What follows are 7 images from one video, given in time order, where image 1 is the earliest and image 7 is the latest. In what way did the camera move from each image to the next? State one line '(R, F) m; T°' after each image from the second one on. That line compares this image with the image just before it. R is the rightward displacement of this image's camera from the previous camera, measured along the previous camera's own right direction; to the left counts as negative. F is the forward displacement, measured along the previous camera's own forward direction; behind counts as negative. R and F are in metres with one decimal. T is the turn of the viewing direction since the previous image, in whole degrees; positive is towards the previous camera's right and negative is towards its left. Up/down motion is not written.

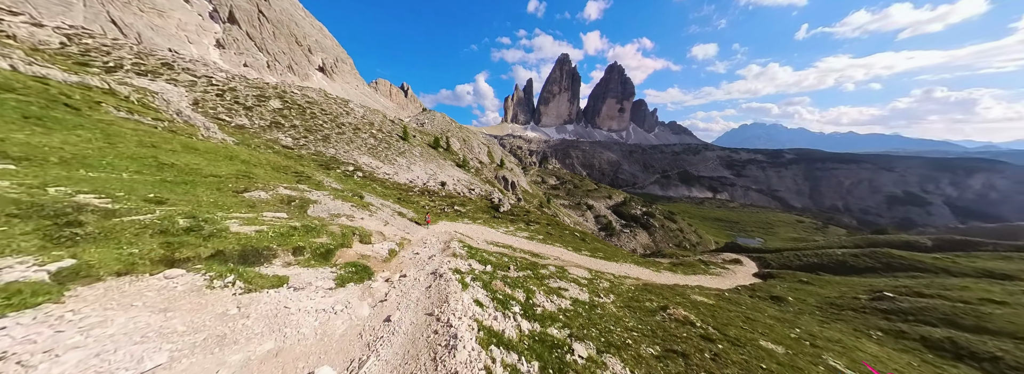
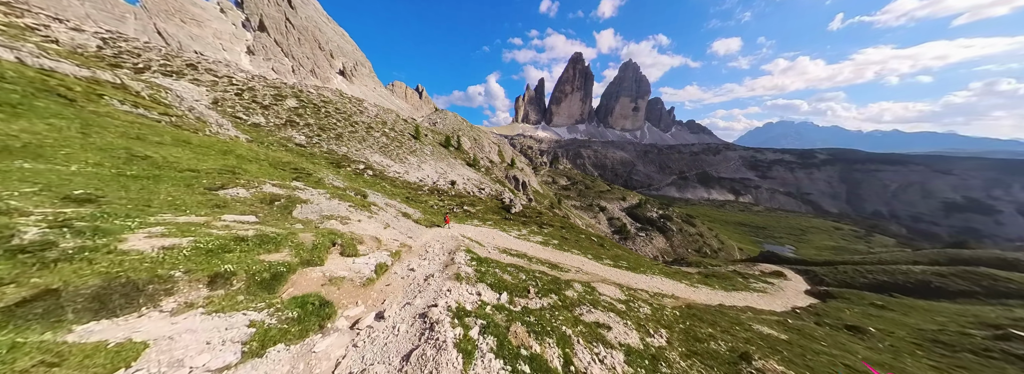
(-0.7, +4.1) m; -3°
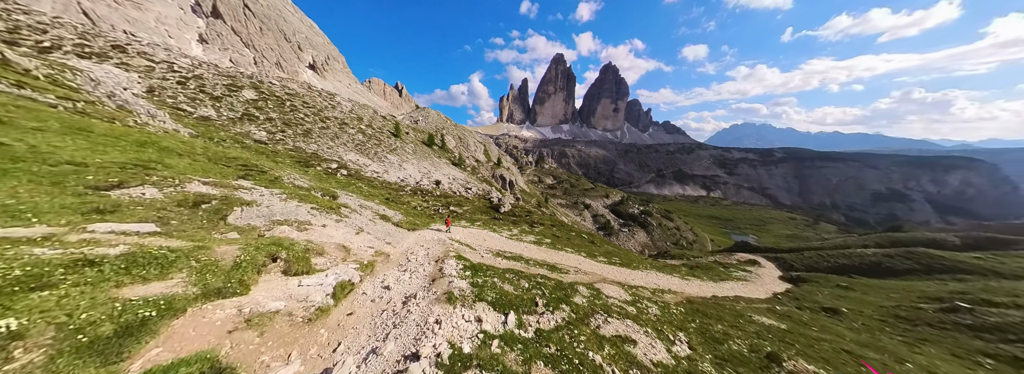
(-1.0, +3.0) m; +4°
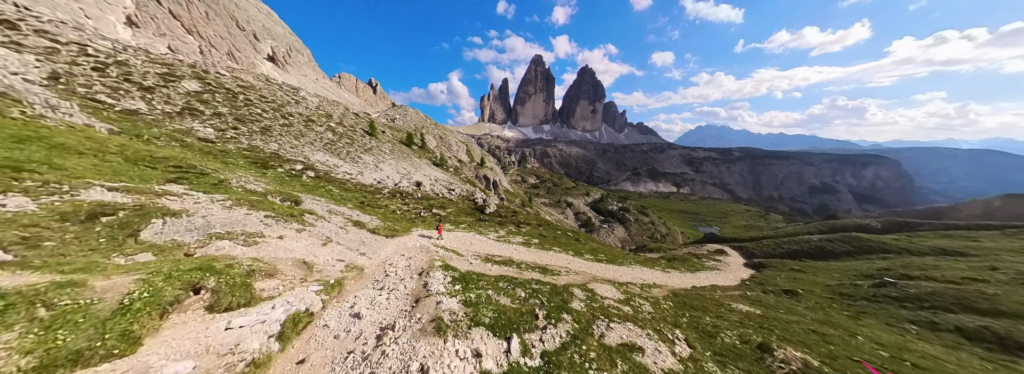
(-0.7, +1.8) m; +5°
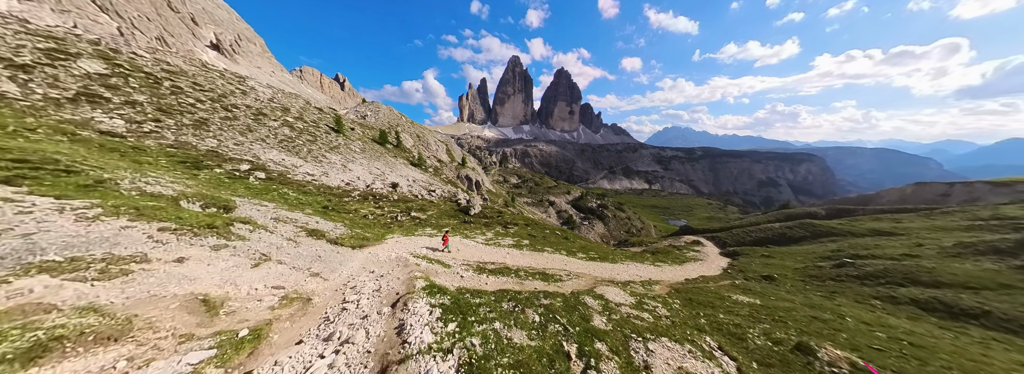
(-1.4, +3.9) m; +5°
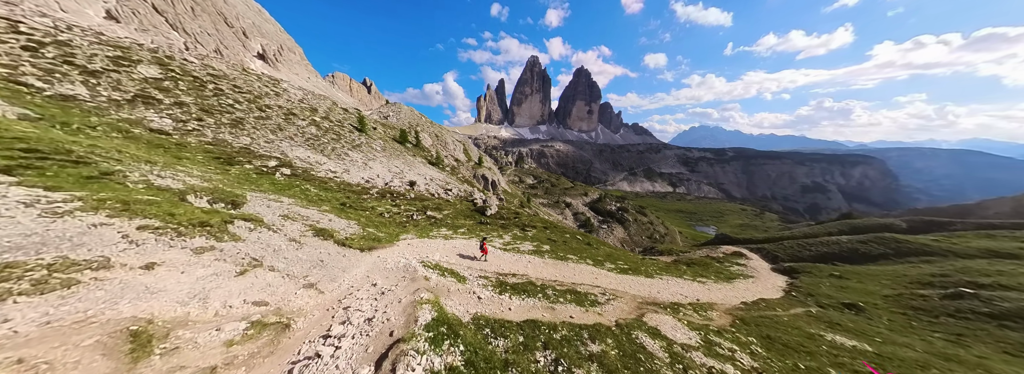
(-0.7, +3.3) m; -5°
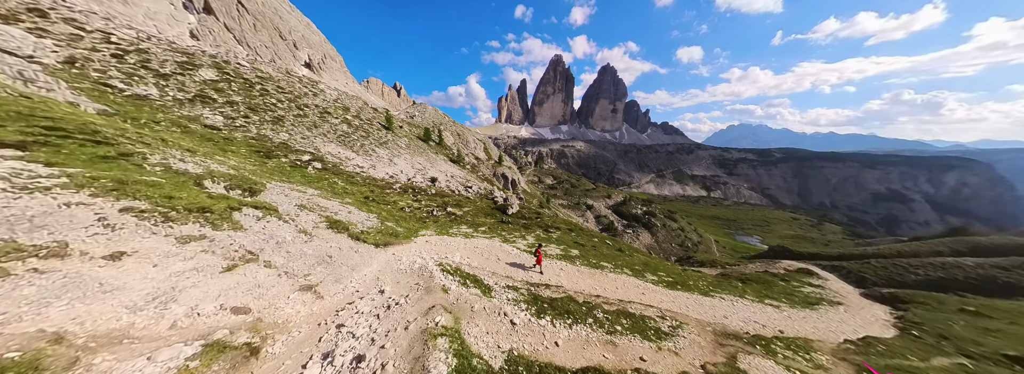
(-1.1, +3.3) m; -6°
